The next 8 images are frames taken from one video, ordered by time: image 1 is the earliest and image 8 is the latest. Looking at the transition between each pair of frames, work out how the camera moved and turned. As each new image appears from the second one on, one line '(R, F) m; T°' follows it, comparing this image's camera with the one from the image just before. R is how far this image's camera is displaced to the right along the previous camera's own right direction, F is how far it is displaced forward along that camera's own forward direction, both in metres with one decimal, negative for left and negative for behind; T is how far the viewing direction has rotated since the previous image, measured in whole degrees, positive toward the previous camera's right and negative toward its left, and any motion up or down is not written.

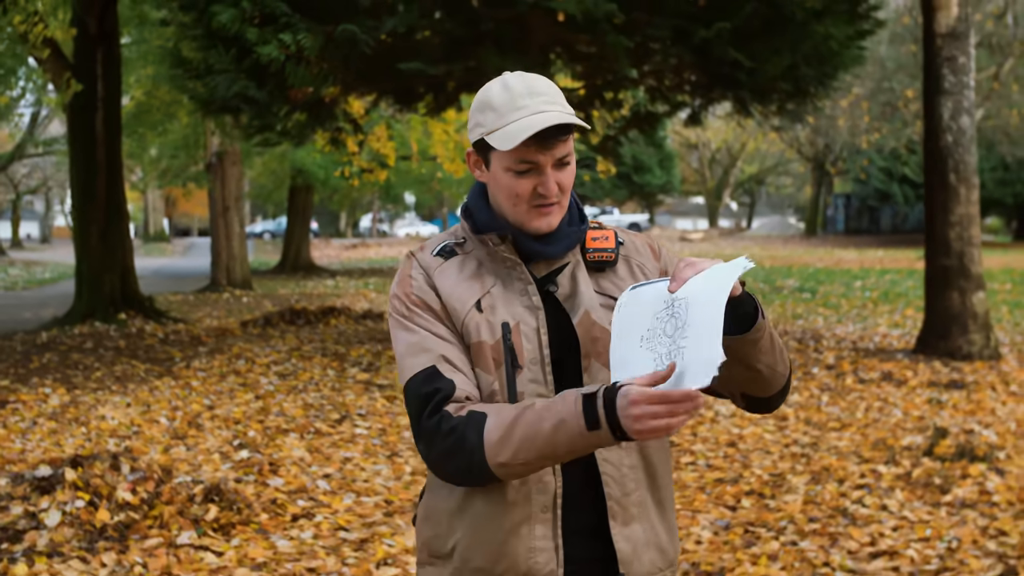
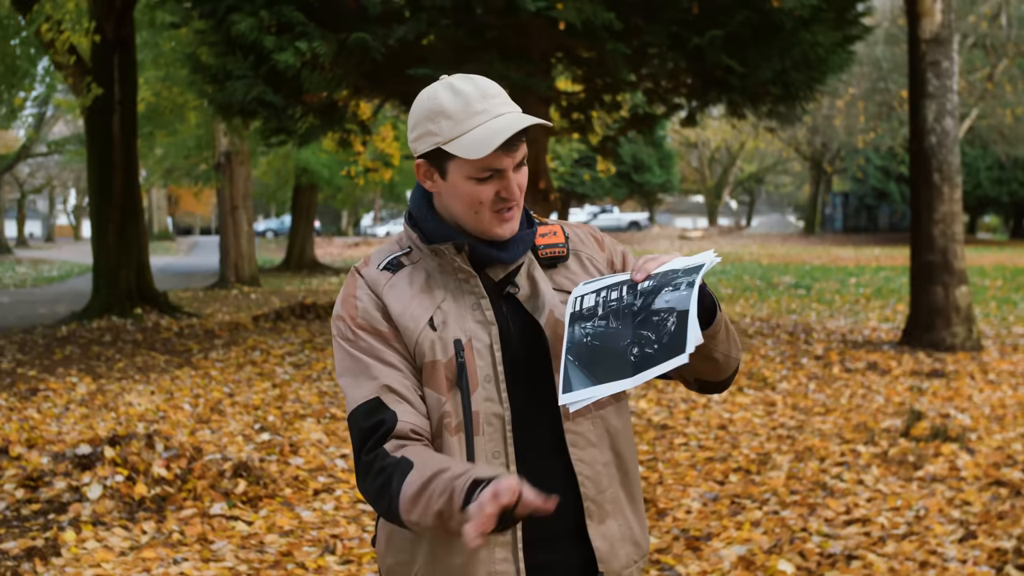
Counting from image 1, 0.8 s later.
(0.0, -0.5) m; 0°
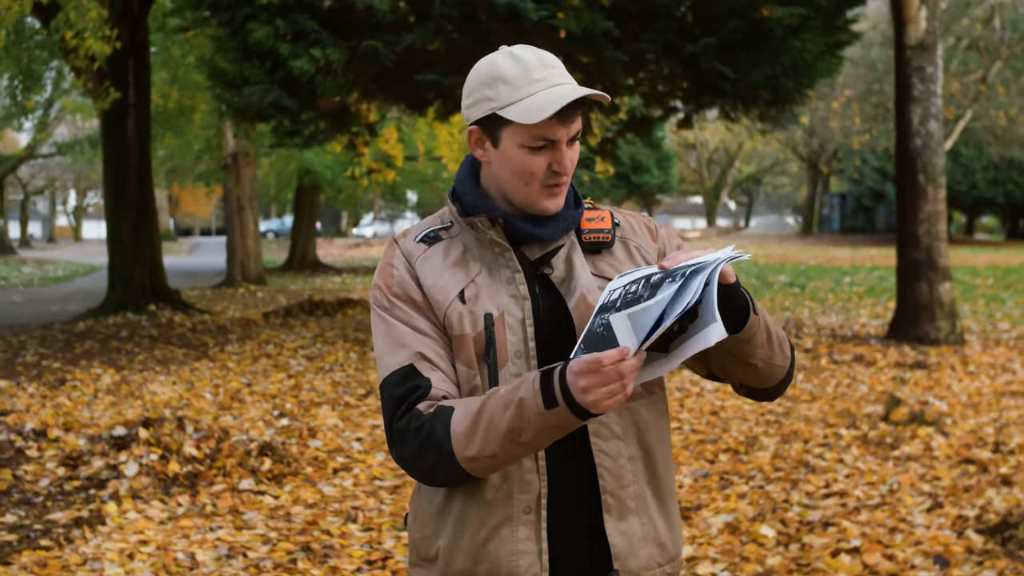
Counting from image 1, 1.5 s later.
(0.0, -0.5) m; 0°
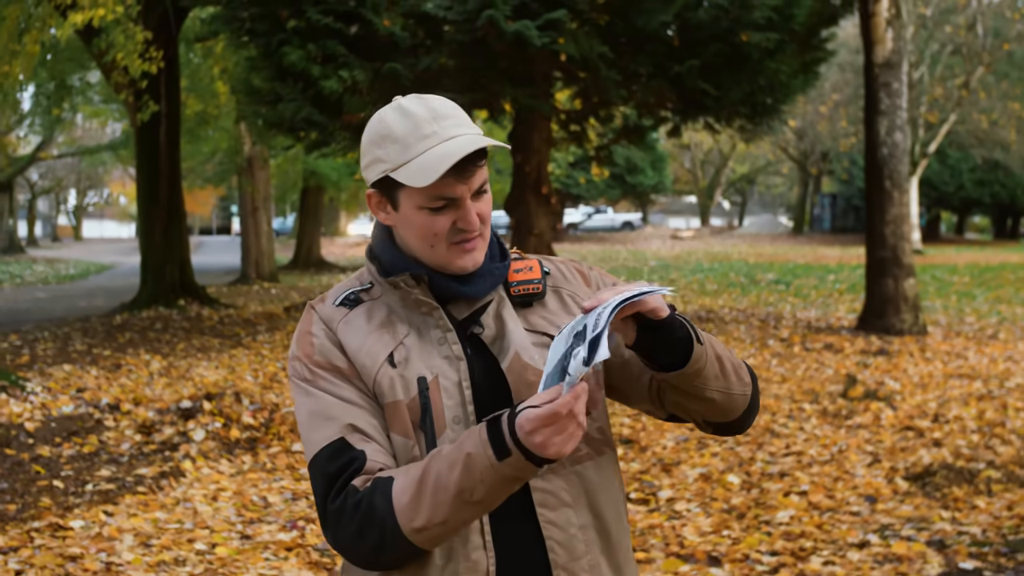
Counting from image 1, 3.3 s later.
(-0.1, -1.1) m; 0°
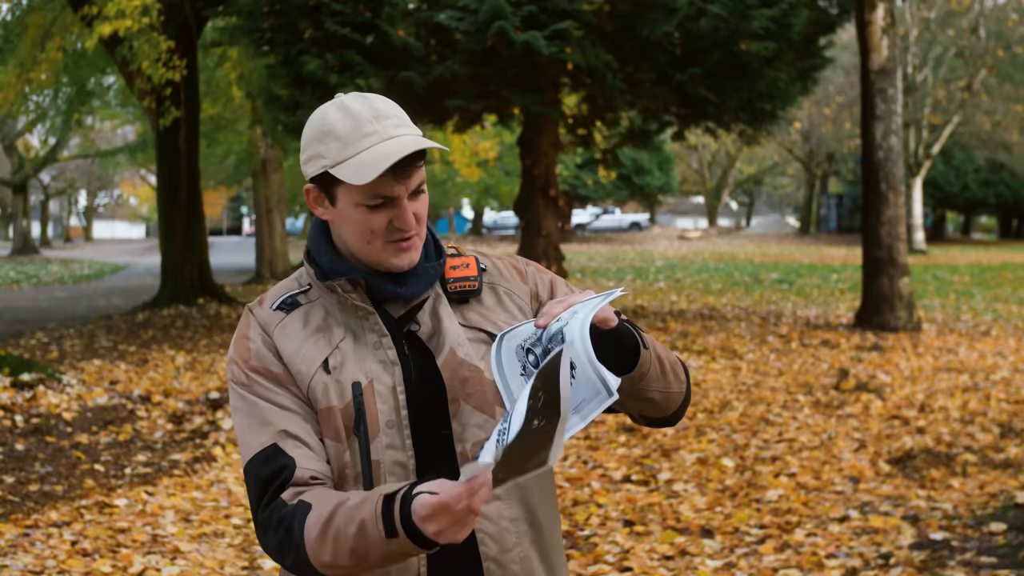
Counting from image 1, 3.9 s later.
(0.0, -0.5) m; 0°
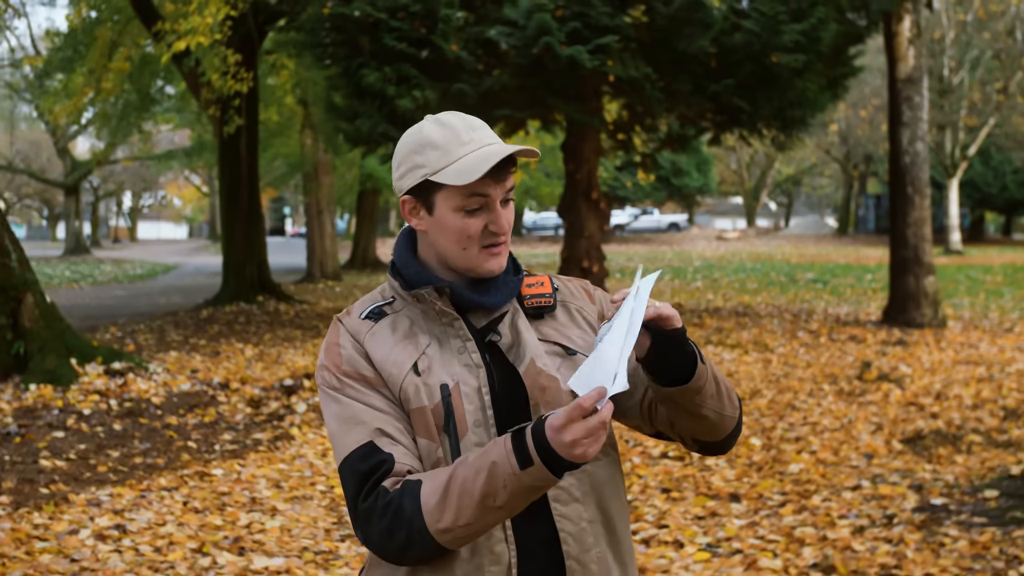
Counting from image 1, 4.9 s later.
(-0.1, -0.8) m; -2°
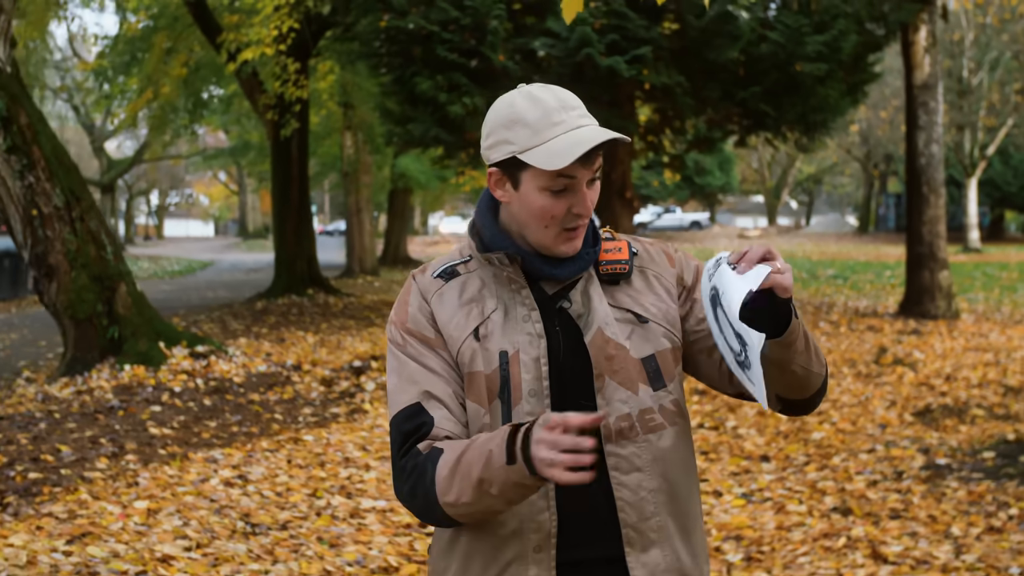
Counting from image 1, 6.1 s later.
(-0.2, -0.9) m; -1°
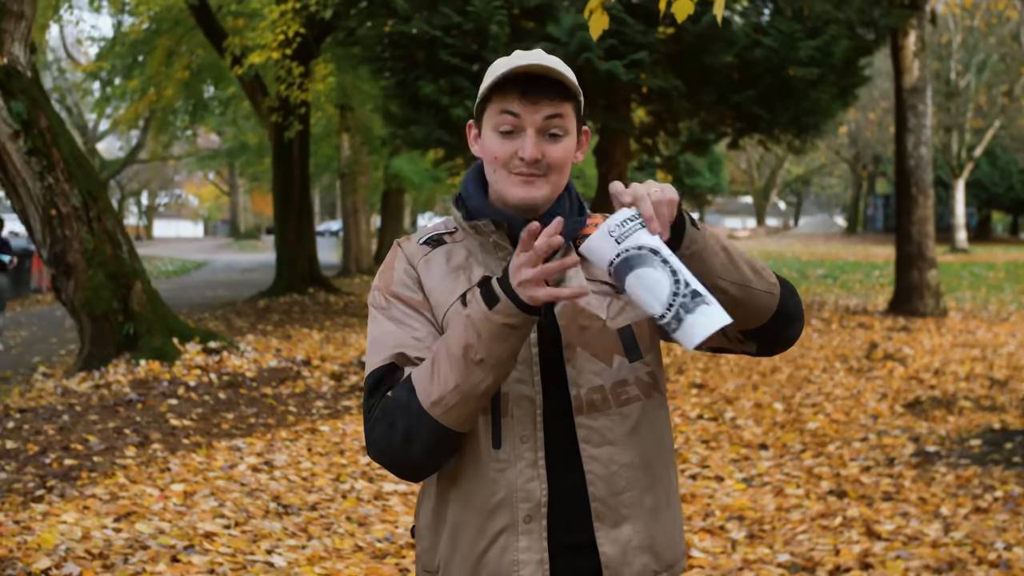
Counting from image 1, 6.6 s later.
(-0.1, -0.3) m; 0°
